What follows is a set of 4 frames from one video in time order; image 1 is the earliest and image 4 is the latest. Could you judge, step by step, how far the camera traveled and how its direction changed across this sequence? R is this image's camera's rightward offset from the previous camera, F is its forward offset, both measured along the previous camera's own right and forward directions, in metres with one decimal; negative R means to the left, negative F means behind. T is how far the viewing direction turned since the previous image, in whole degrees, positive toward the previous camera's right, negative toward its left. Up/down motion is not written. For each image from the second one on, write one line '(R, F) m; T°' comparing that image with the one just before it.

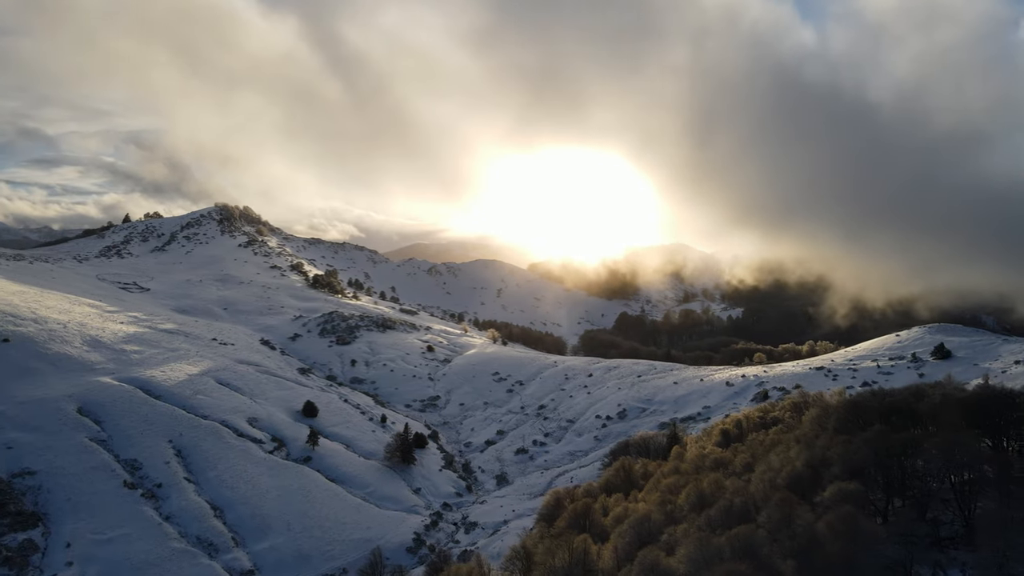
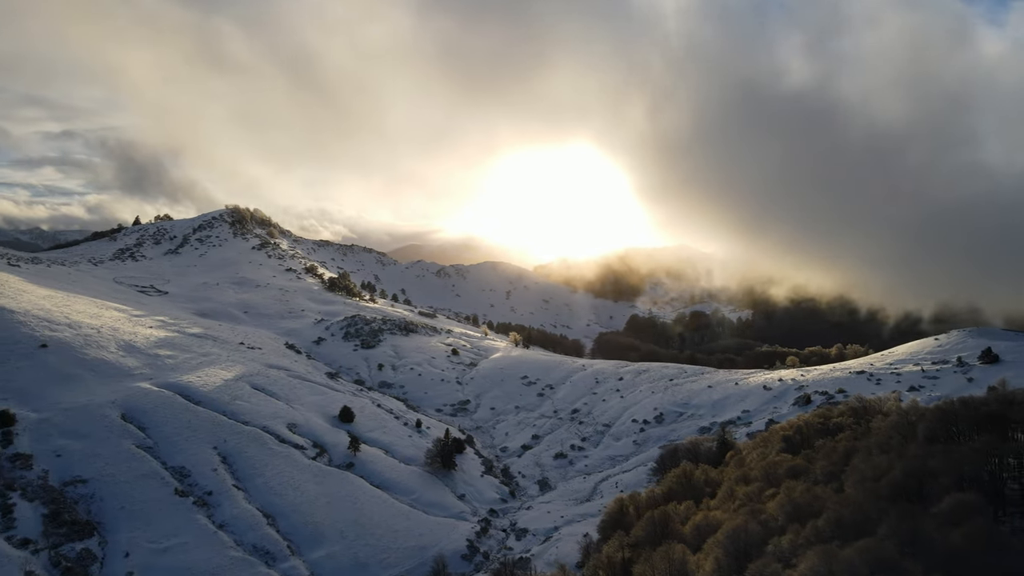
(-3.4, +0.2) m; 0°
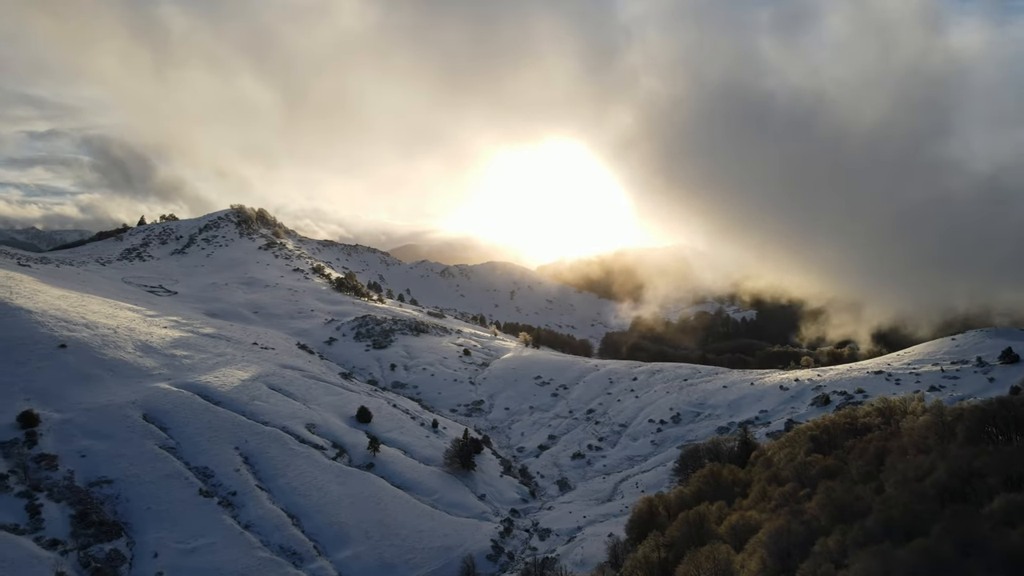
(-1.5, 0.0) m; 0°
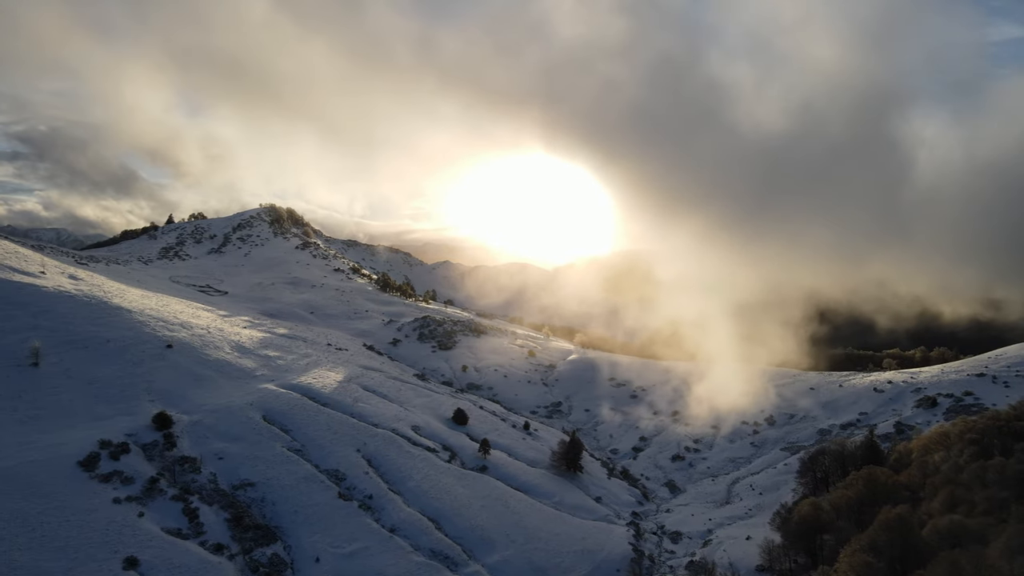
(-8.8, +0.3) m; +1°
